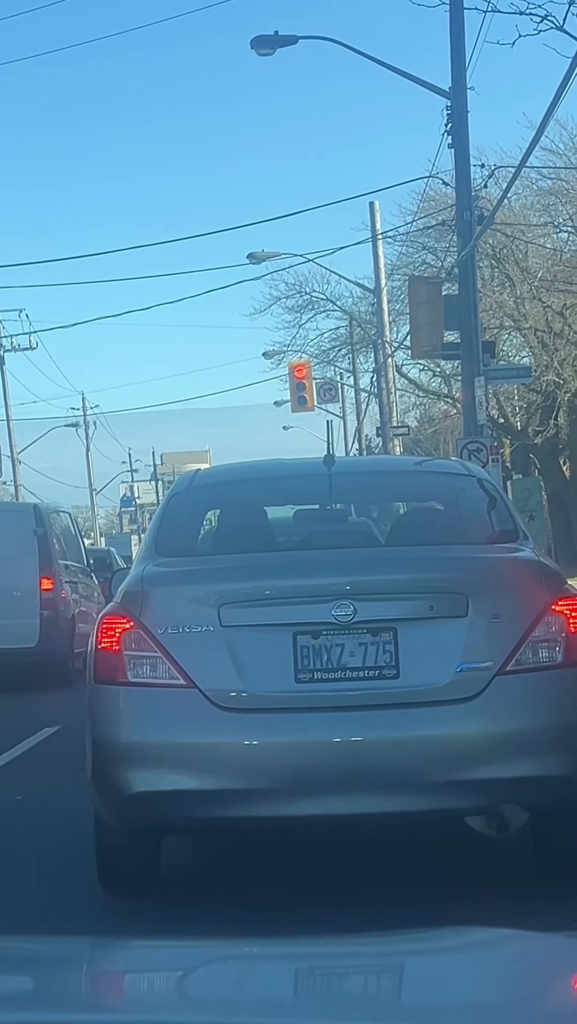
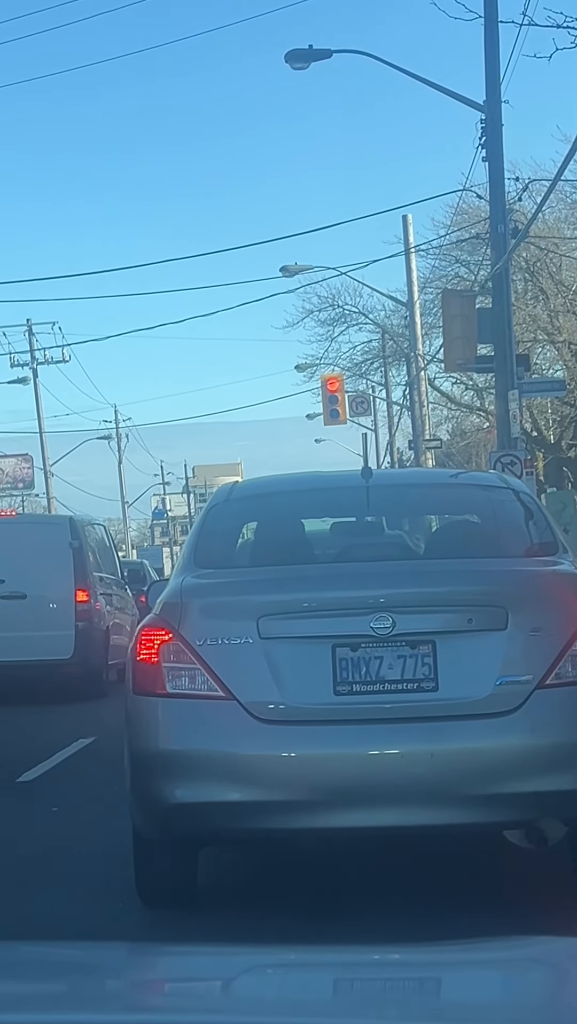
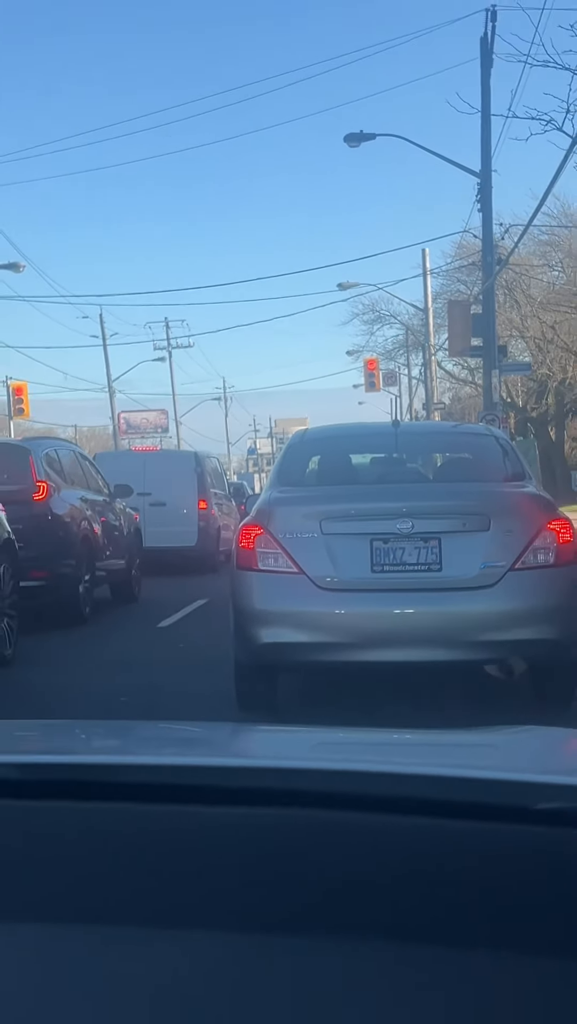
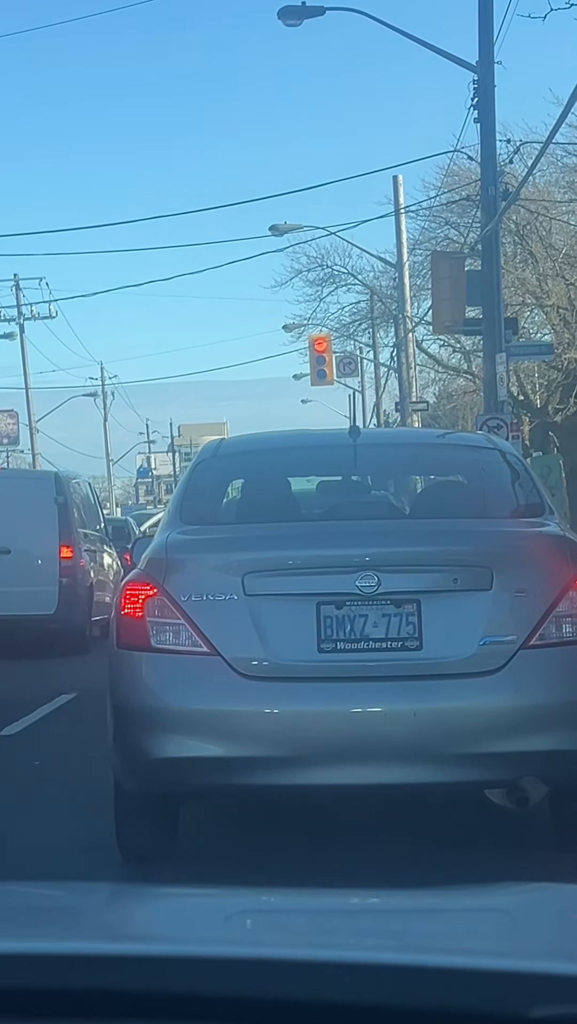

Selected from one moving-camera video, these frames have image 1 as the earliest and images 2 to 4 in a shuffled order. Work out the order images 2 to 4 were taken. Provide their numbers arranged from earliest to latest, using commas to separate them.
2, 4, 3
